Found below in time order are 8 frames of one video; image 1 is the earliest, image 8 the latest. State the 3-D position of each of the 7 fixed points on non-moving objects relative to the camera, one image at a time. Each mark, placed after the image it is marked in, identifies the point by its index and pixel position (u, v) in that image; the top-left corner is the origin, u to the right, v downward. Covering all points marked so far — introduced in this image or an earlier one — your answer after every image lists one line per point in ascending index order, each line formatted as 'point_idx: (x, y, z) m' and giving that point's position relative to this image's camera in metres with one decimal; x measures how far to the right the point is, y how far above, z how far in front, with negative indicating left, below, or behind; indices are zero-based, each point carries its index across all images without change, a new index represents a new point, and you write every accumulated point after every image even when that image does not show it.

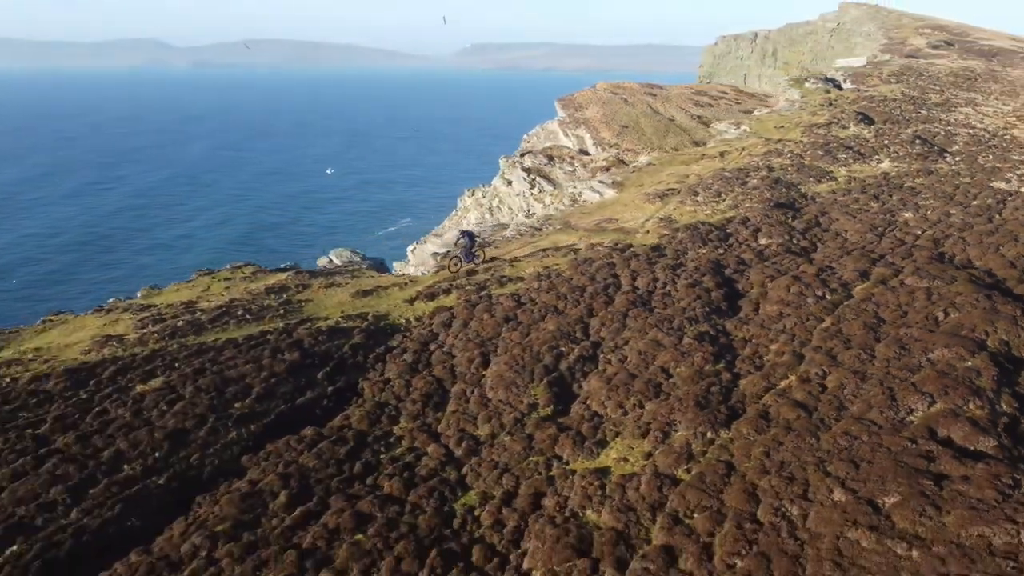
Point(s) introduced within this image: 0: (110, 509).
0: (-8.8, -4.9, +18.1) m
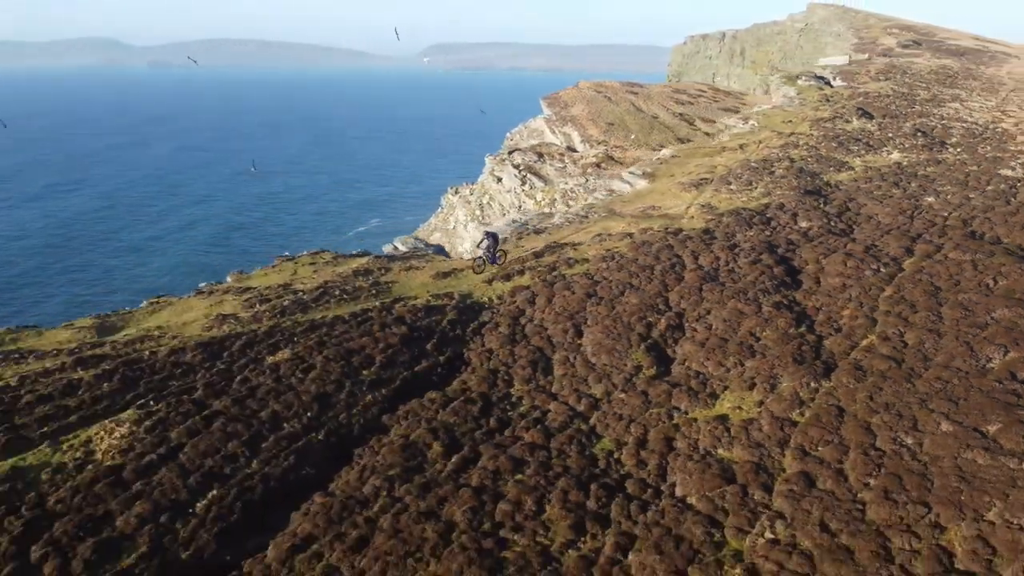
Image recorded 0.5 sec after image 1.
0: (-5.5, -4.2, +20.1) m
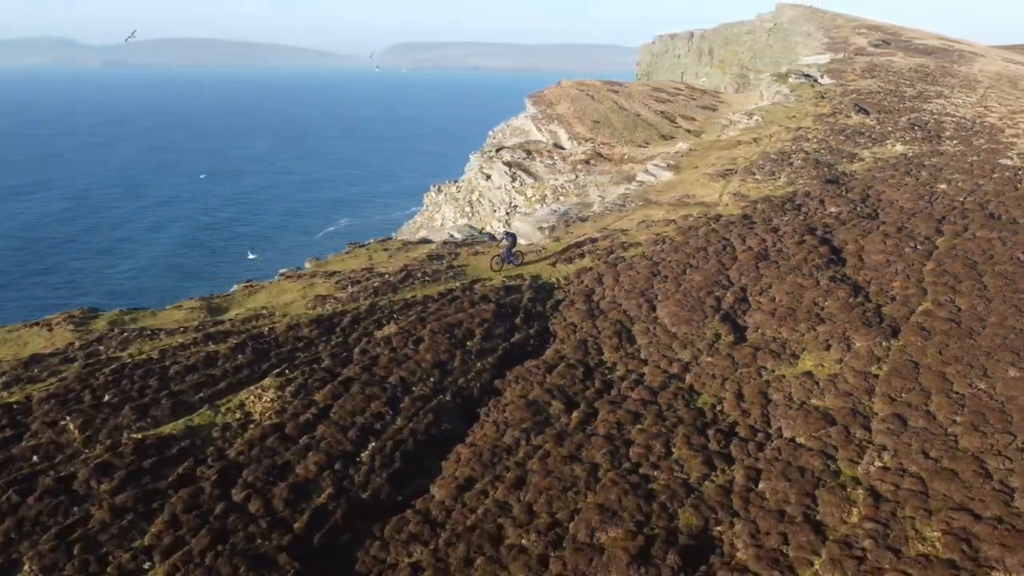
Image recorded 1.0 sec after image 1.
0: (-2.4, -3.5, +22.4) m
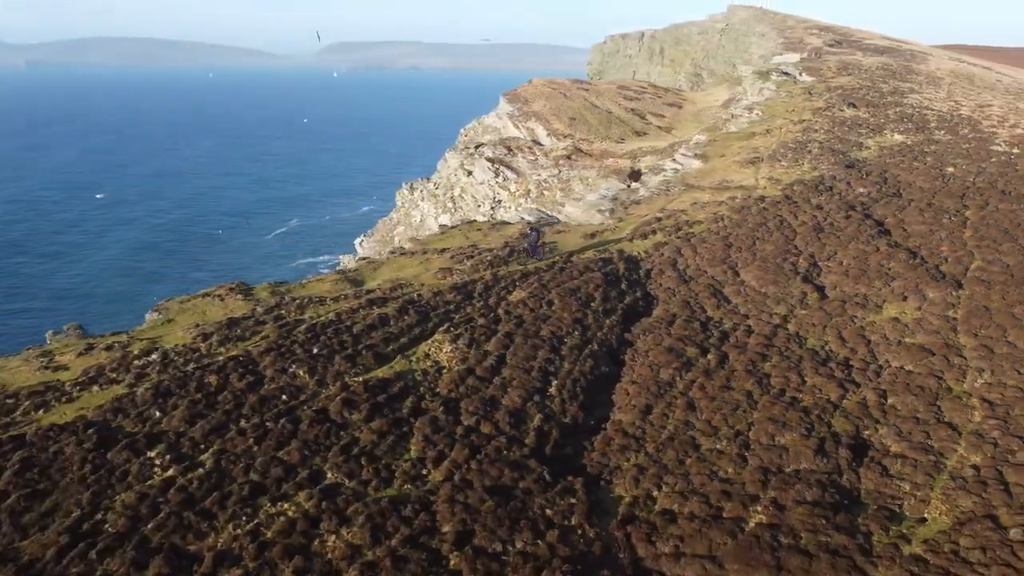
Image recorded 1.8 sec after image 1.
0: (+2.4, -2.3, +26.2) m
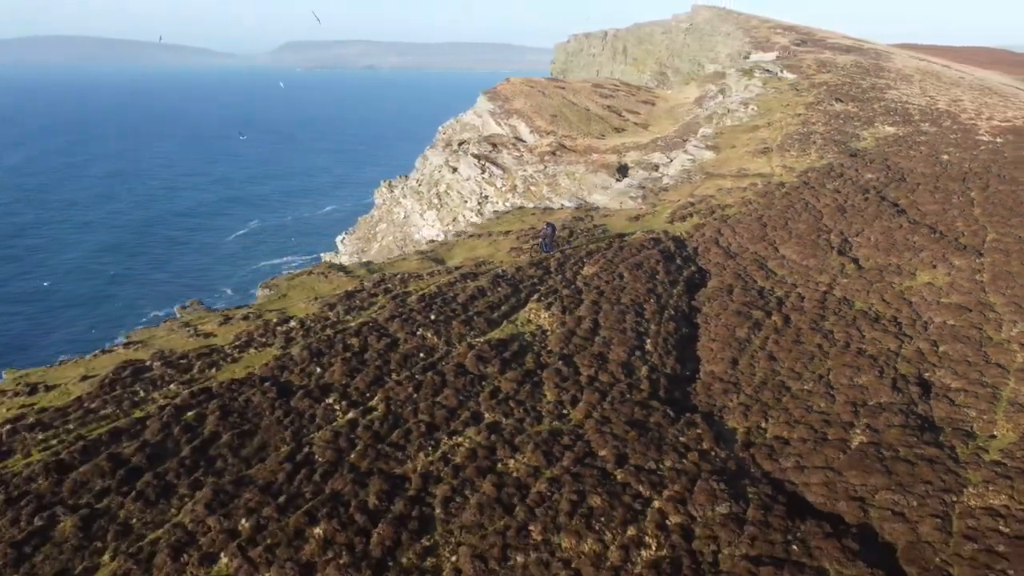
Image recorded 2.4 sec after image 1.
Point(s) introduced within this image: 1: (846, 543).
0: (+5.6, -1.3, +29.6) m
1: (+7.0, -5.4, +17.2) m
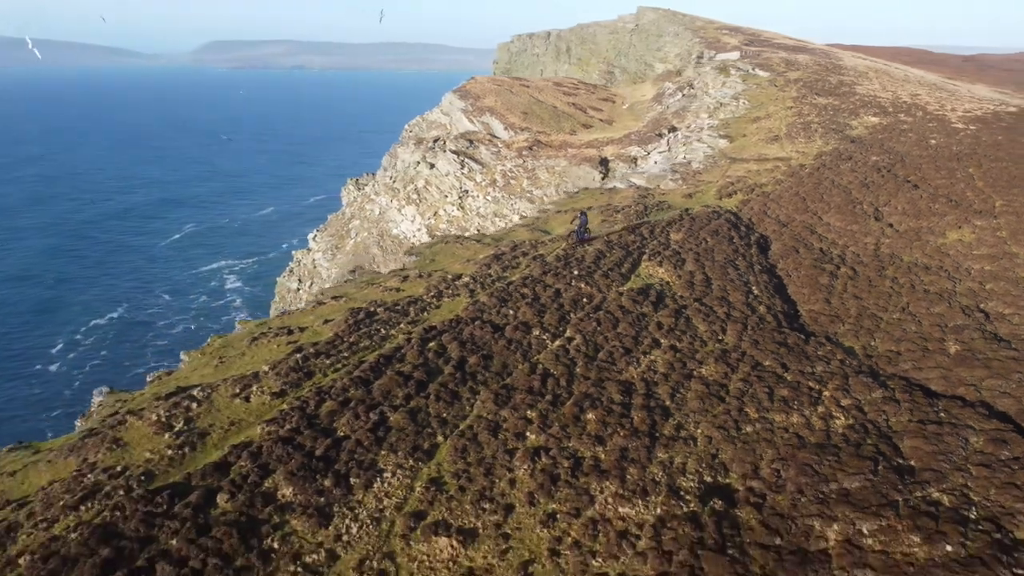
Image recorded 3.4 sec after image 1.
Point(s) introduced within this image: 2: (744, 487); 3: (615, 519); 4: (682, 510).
0: (+10.8, +0.6, +35.5) m
1: (+13.3, -3.5, +23.3) m
2: (+5.7, -4.8, +20.0) m
3: (+2.5, -5.2, +18.8) m
4: (+4.0, -5.1, +19.0) m
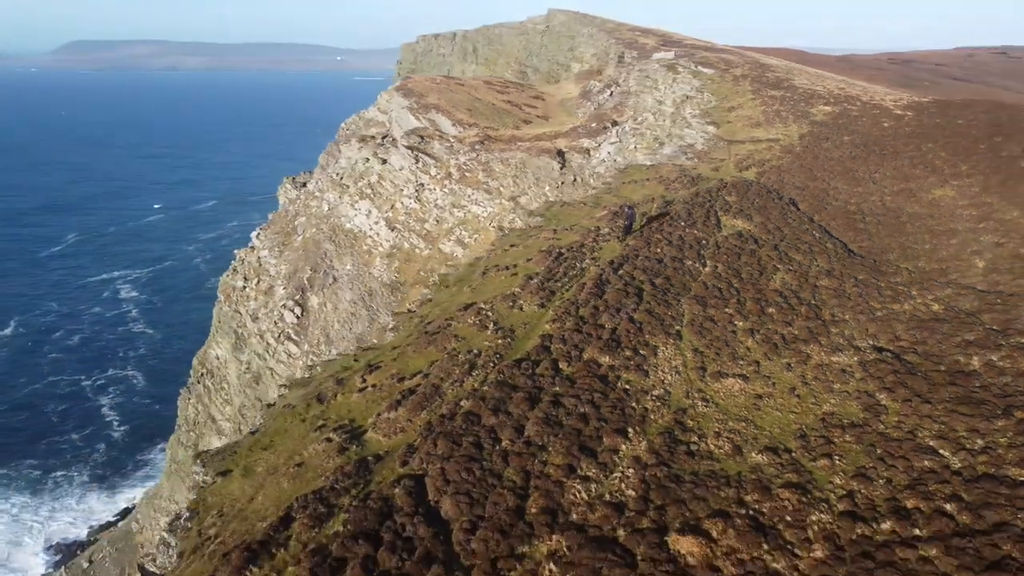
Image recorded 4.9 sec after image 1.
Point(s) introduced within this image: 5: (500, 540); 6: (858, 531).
0: (+16.5, +3.5, +45.1) m
1: (+20.8, -0.4, +33.4) m
2: (+13.7, -1.9, +29.1) m
3: (+10.7, -2.5, +27.4) m
4: (+12.2, -2.3, +27.8) m
5: (-0.3, -5.6, +18.2) m
6: (+7.9, -5.6, +18.7) m
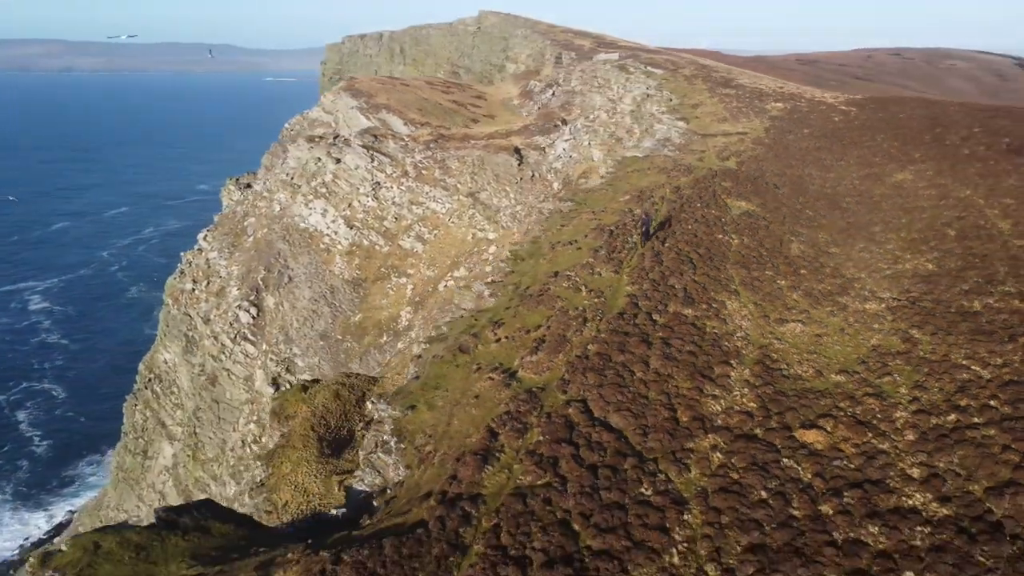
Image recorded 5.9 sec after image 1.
0: (+18.3, +5.3, +51.6) m
1: (+23.8, +1.5, +40.3) m
2: (+17.2, -0.2, +35.3) m
3: (+14.4, -0.9, +33.4) m
4: (+15.9, -0.7, +33.9) m
5: (+4.5, -4.3, +23.2) m
6: (+12.6, -4.0, +24.5) m
